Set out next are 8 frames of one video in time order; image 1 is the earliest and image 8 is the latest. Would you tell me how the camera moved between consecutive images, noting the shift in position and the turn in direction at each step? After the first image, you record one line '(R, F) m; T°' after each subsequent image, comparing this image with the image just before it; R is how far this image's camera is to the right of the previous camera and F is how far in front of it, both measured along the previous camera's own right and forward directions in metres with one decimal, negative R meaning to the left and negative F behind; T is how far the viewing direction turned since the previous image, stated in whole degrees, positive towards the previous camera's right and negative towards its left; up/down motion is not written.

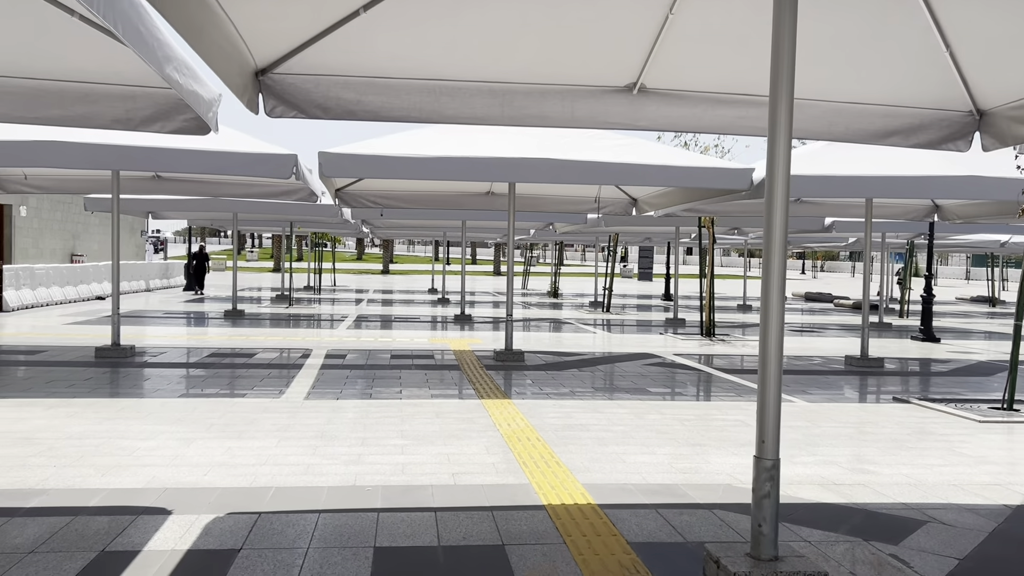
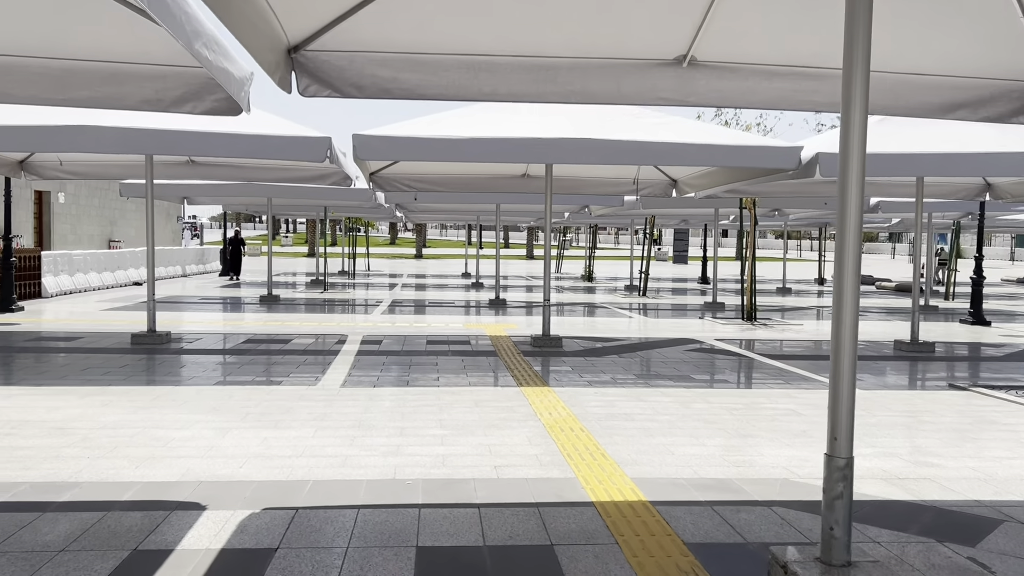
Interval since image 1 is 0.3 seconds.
(-0.1, +0.2) m; -2°
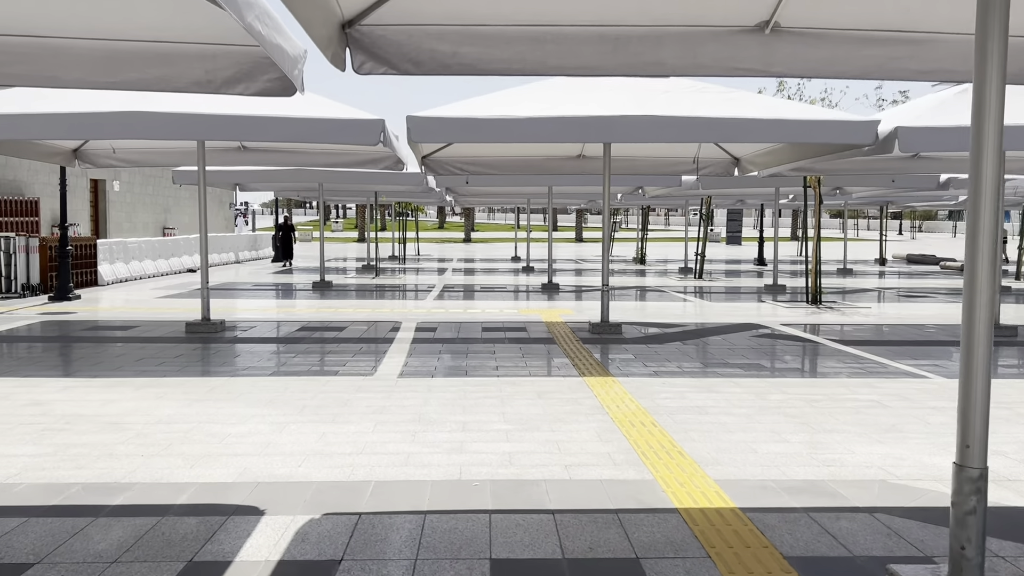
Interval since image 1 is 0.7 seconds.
(-0.1, +0.3) m; -3°
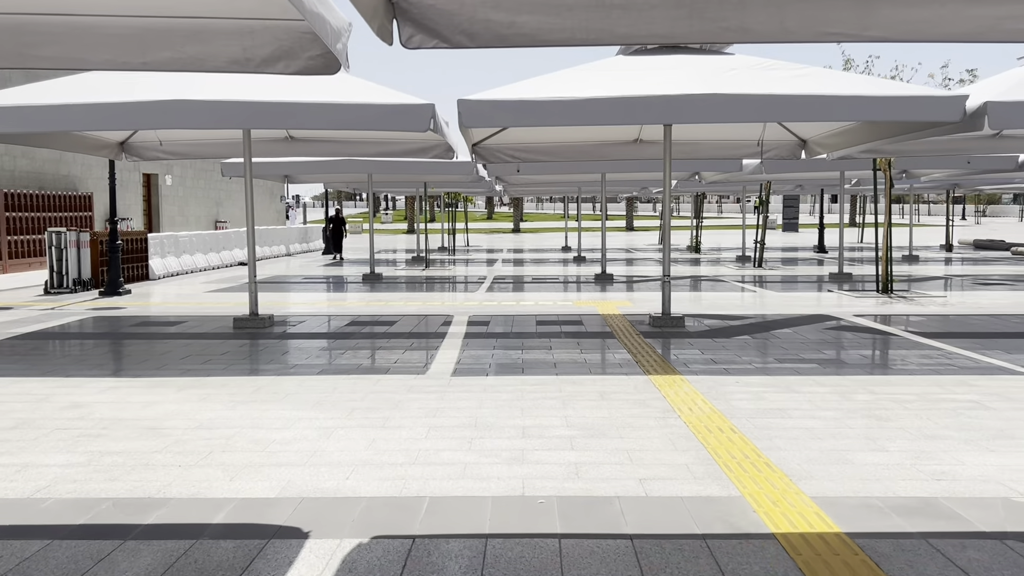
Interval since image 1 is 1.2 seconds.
(-0.1, +0.5) m; -3°
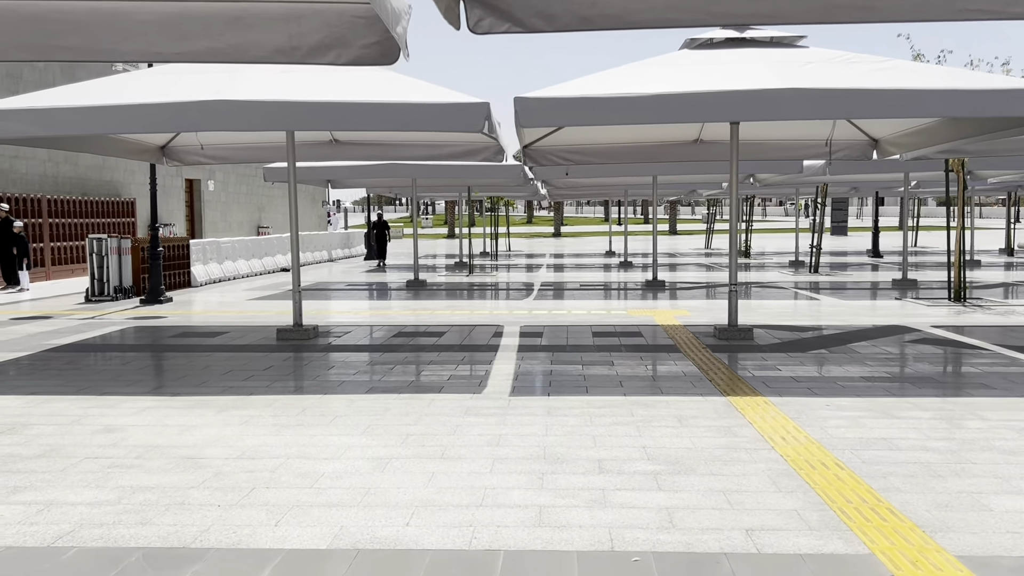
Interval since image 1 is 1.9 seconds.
(-0.2, +0.6) m; -2°
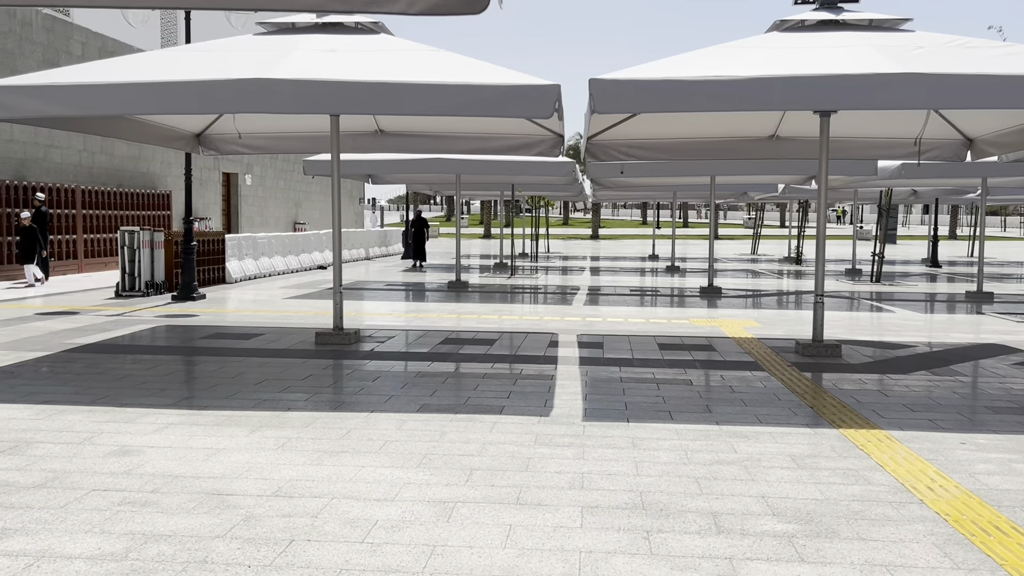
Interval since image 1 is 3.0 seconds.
(-0.3, +0.9) m; -2°
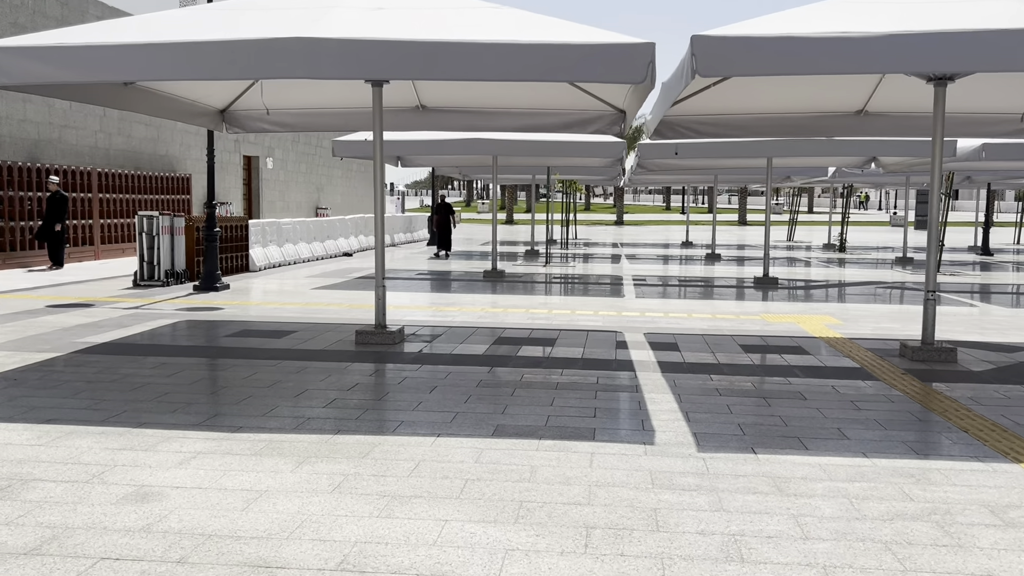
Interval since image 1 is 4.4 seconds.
(-0.5, +1.1) m; -1°
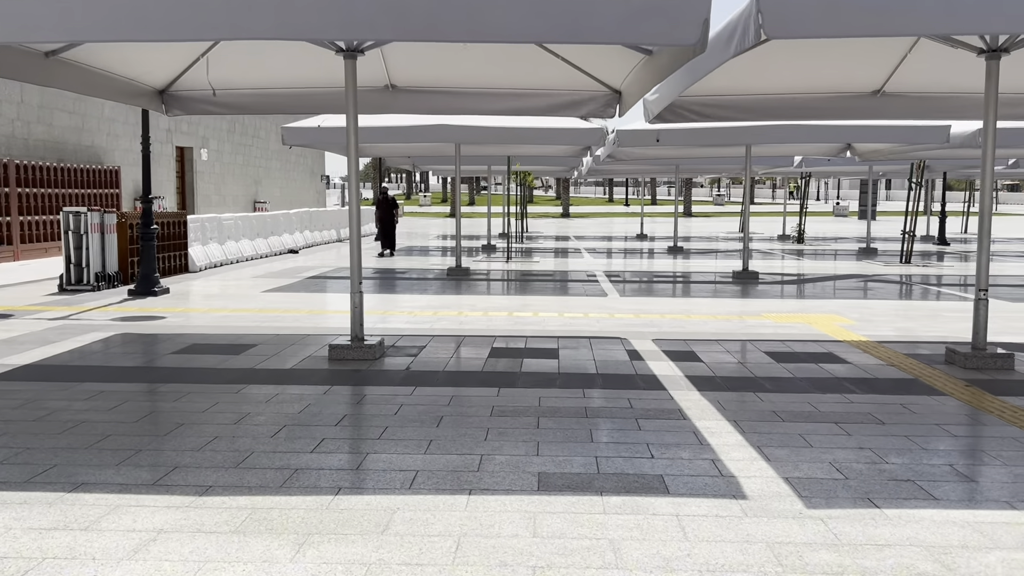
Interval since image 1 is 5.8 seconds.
(-0.5, +1.1) m; +4°
